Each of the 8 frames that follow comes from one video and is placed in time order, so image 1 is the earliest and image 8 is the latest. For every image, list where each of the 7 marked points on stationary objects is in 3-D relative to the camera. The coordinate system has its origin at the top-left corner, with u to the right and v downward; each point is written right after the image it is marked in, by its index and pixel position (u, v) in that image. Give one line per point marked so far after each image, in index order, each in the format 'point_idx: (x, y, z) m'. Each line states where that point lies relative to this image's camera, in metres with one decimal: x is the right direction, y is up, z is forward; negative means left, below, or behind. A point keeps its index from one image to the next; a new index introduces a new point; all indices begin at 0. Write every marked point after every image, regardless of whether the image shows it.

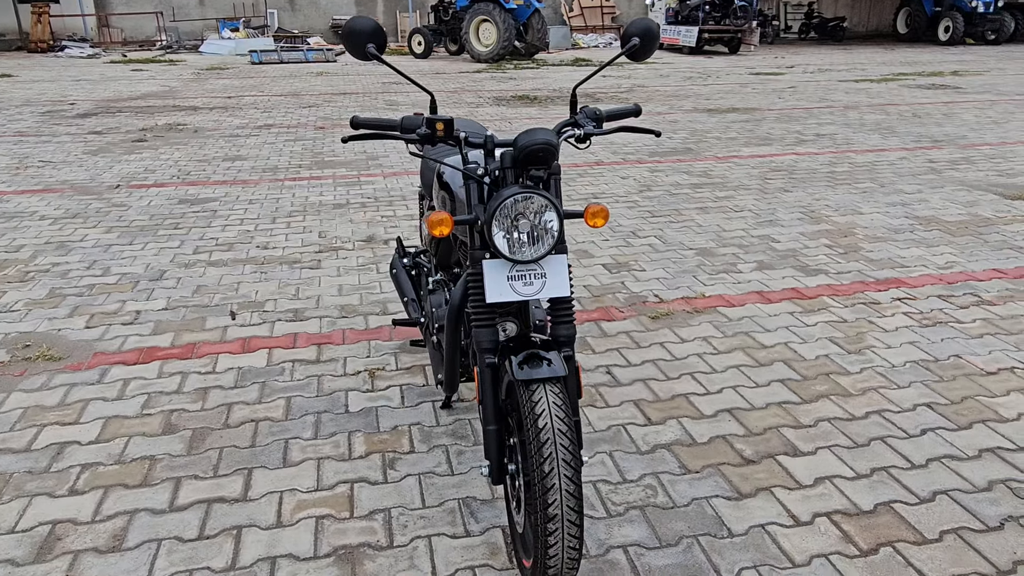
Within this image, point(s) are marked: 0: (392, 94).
0: (-2.6, +4.2, +16.0) m
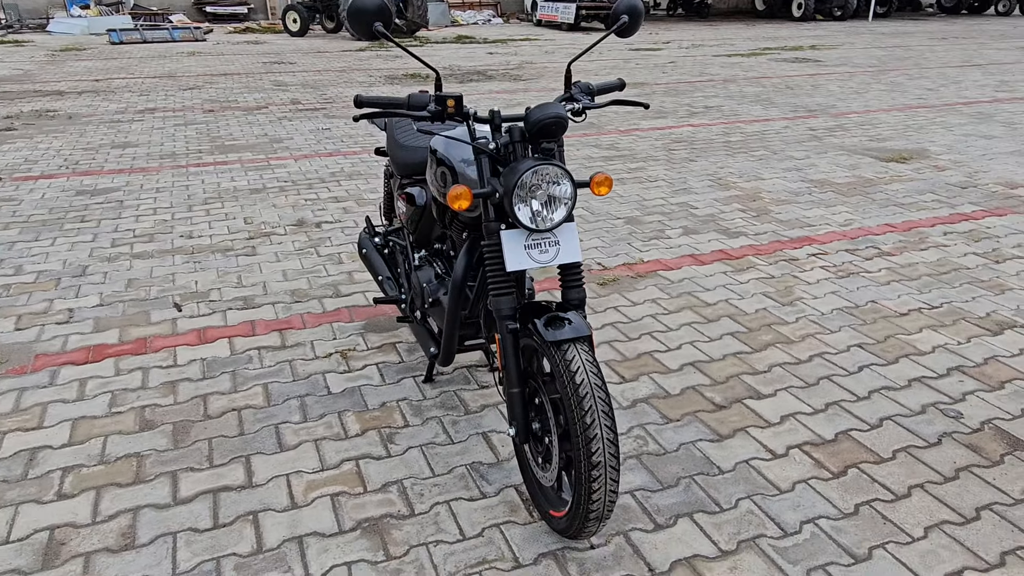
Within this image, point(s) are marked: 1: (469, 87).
0: (-4.9, +4.4, +15.4) m
1: (-0.9, +3.8, +14.0) m
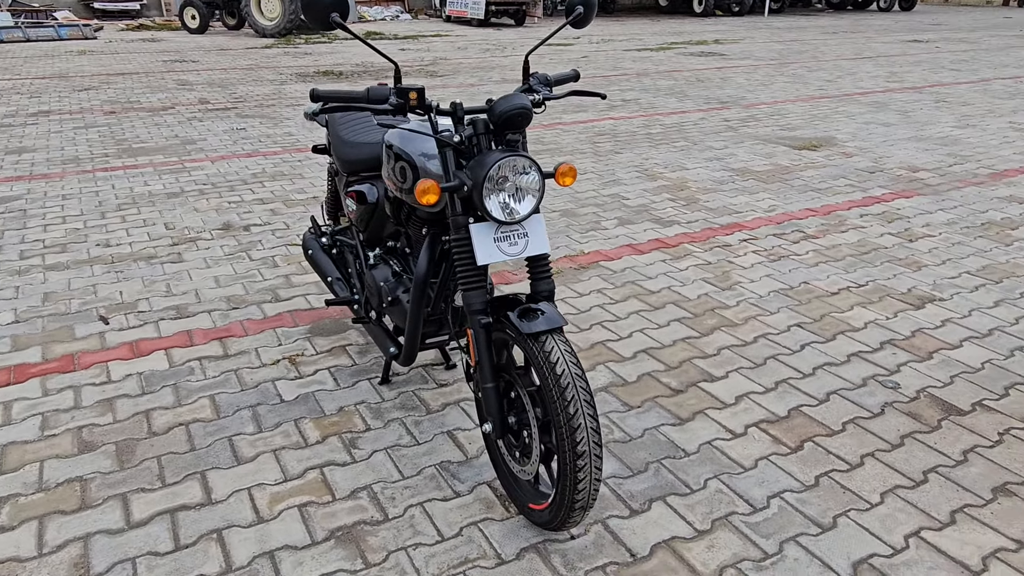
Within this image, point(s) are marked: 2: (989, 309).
0: (-6.6, +4.3, +14.7) m
1: (-2.4, +3.8, +13.7) m
2: (+2.7, -0.1, +4.2) m
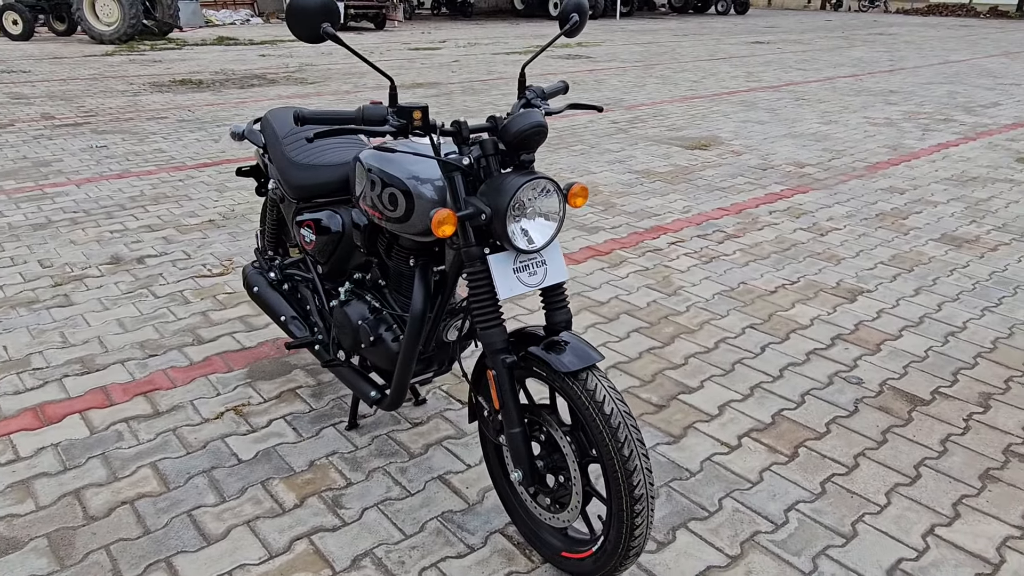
0: (-8.9, +3.6, +13.1) m
1: (-4.6, +3.4, +12.9) m
2: (+2.4, -0.1, +4.5) m
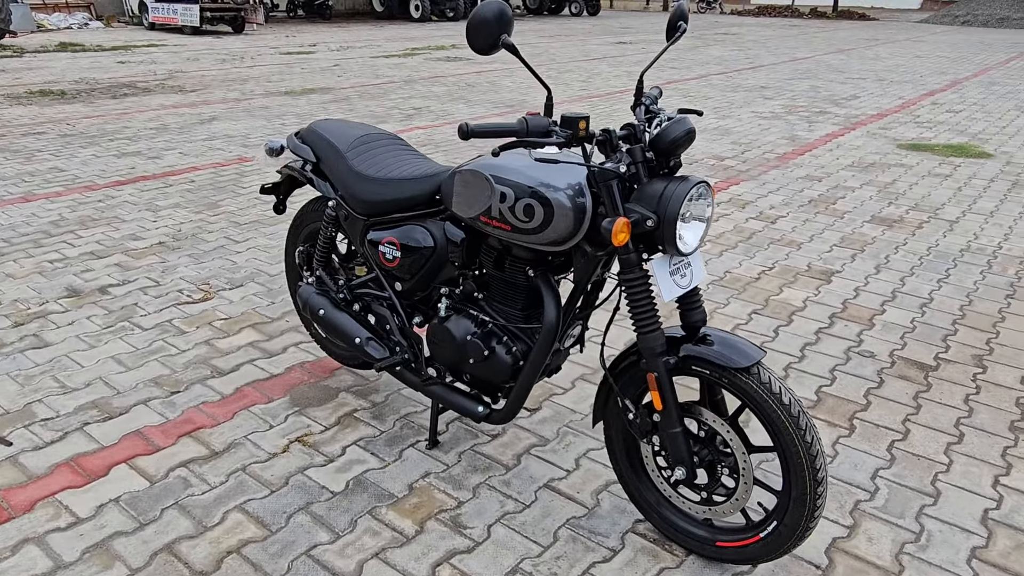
0: (-10.5, +2.9, +11.4) m
1: (-6.2, +3.0, +11.9) m
2: (+2.4, +0.1, +4.9) m
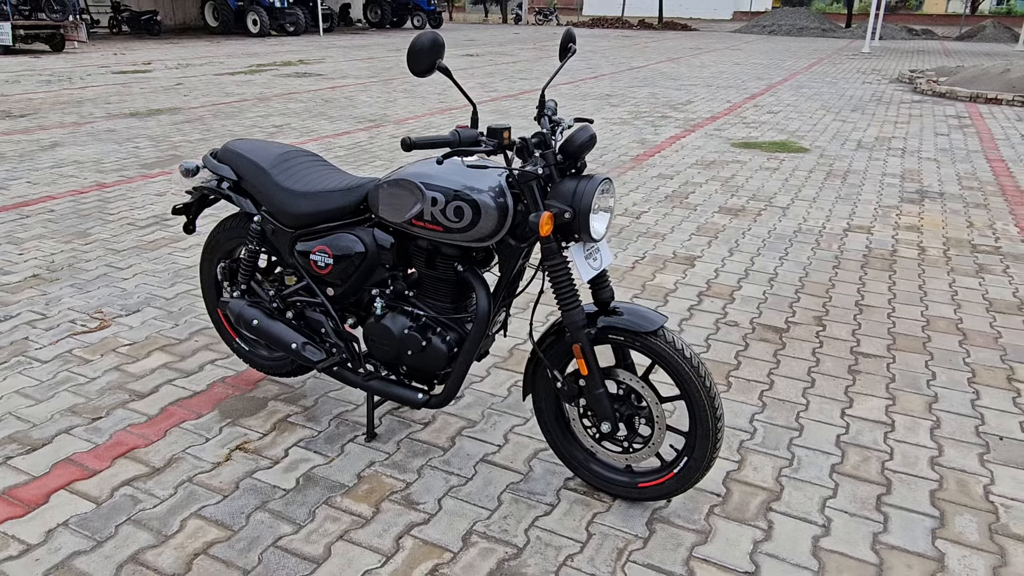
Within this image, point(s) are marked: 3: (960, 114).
0: (-12.4, +1.9, +9.5) m
1: (-8.4, +2.3, +10.9) m
2: (+1.7, +0.2, +5.6) m
3: (+8.0, +3.1, +13.3) m
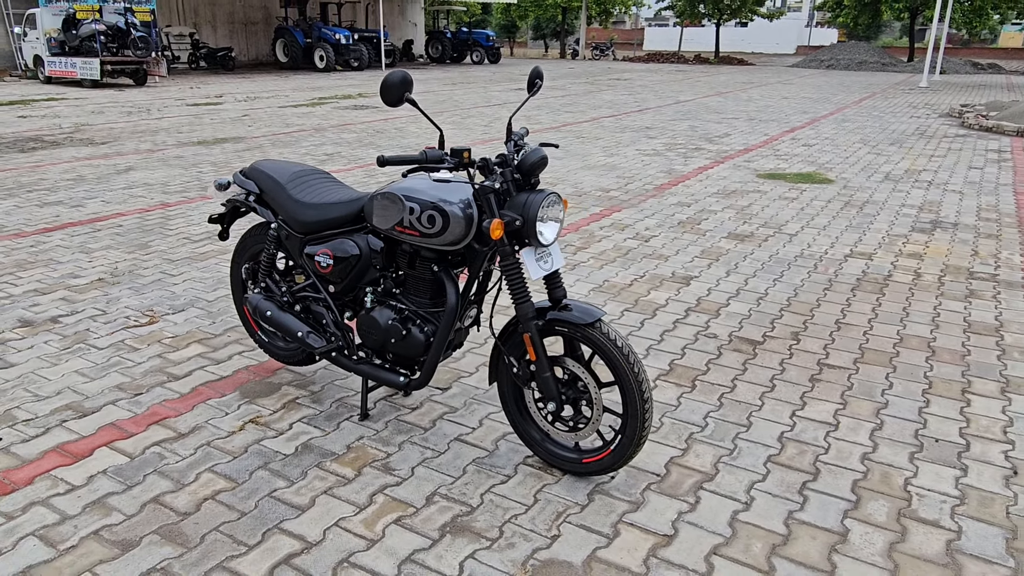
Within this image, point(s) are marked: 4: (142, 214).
0: (-12.0, +1.9, +11.0) m
1: (-7.8, +2.2, +12.1) m
2: (+1.7, +0.1, +6.0) m
3: (+8.7, +2.5, +13.2) m
4: (-4.0, +0.8, +8.1) m
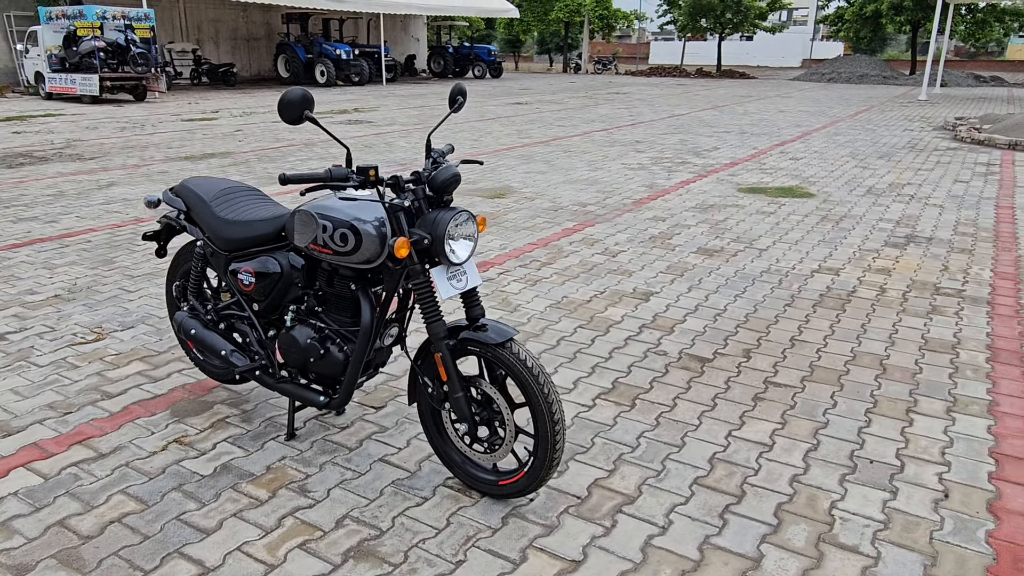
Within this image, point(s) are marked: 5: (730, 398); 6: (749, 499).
0: (-12.3, +1.7, +11.2) m
1: (-8.1, +1.9, +12.2) m
2: (+1.4, 0.0, +5.9) m
3: (+8.5, +2.3, +13.1) m
4: (-4.3, +0.6, +8.1) m
5: (+1.2, -0.6, +4.2) m
6: (+1.0, -0.9, +3.2) m
